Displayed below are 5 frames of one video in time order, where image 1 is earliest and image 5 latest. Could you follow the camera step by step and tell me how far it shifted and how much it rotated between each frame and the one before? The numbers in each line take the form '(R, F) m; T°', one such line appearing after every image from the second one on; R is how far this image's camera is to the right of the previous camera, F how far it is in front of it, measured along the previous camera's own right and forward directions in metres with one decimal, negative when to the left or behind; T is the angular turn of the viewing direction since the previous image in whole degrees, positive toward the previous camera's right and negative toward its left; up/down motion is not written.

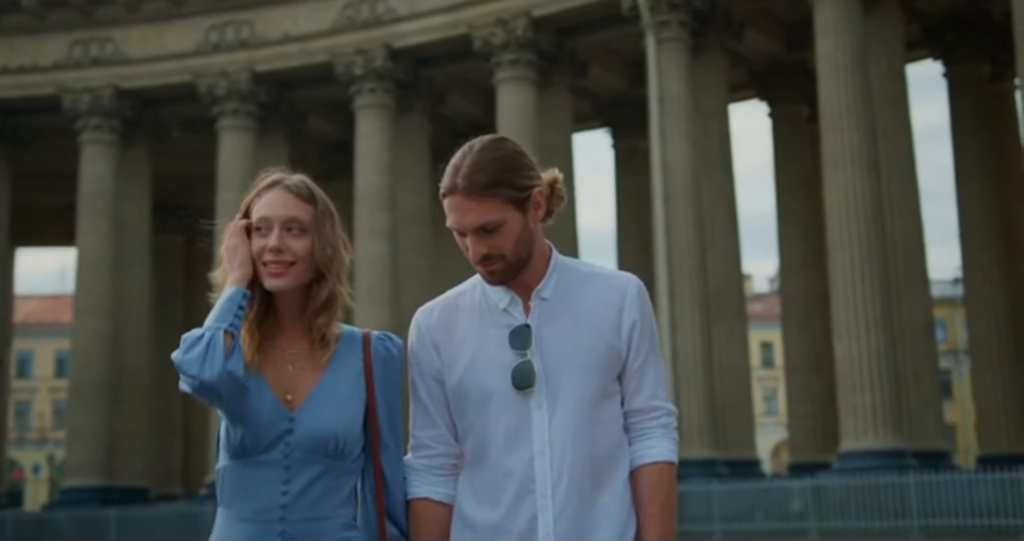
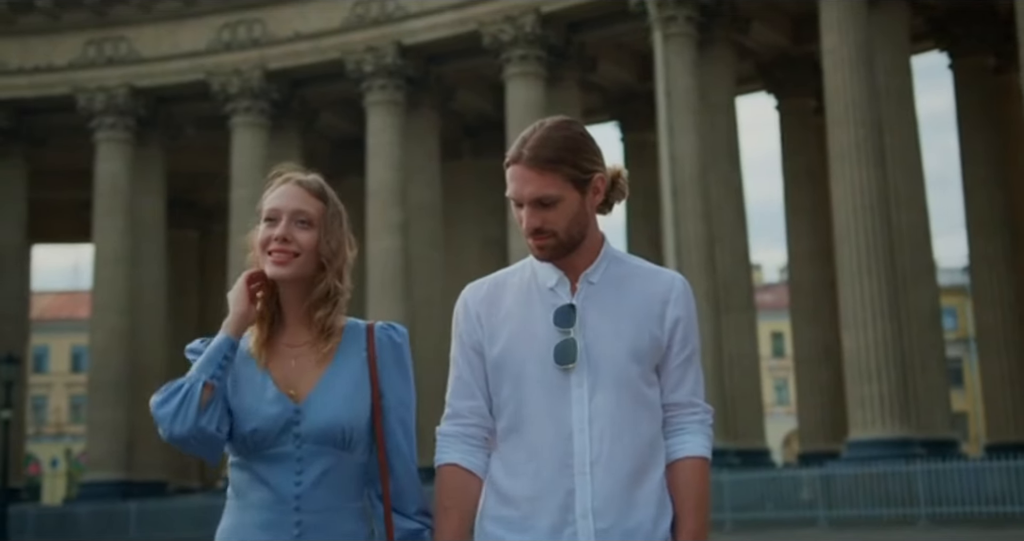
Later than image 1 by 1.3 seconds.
(0.0, -0.5) m; 0°
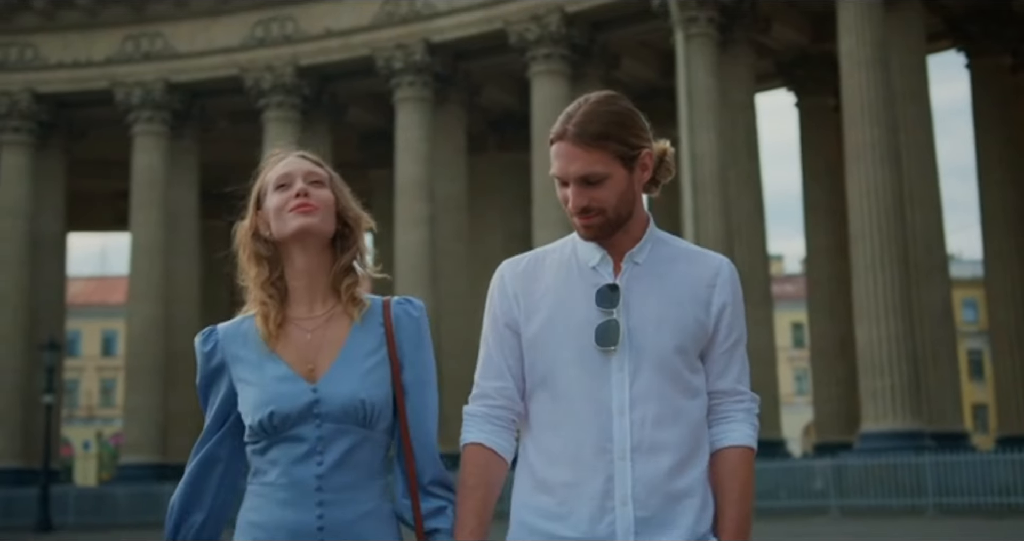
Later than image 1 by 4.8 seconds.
(0.0, -1.3) m; -1°
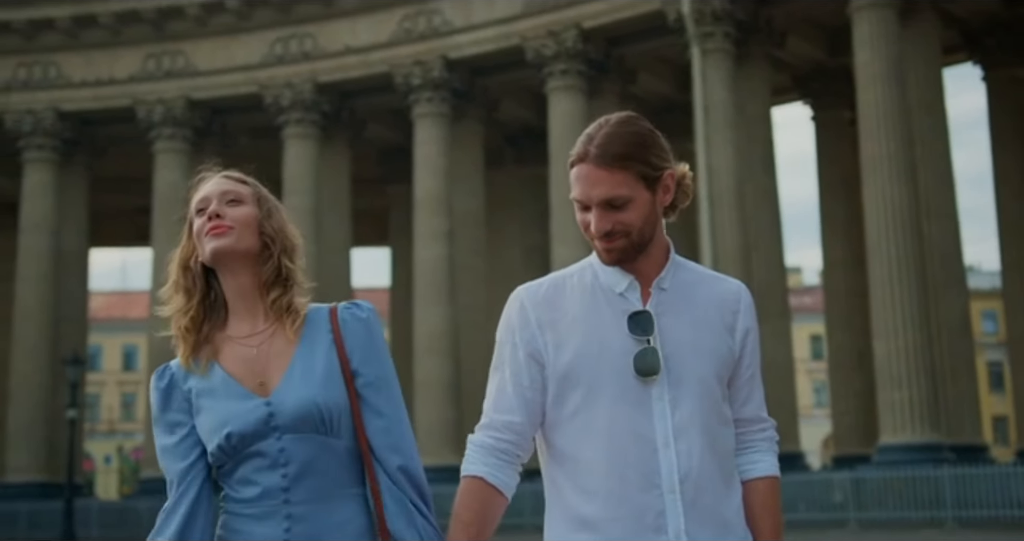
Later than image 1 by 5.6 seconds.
(0.0, -0.3) m; -1°
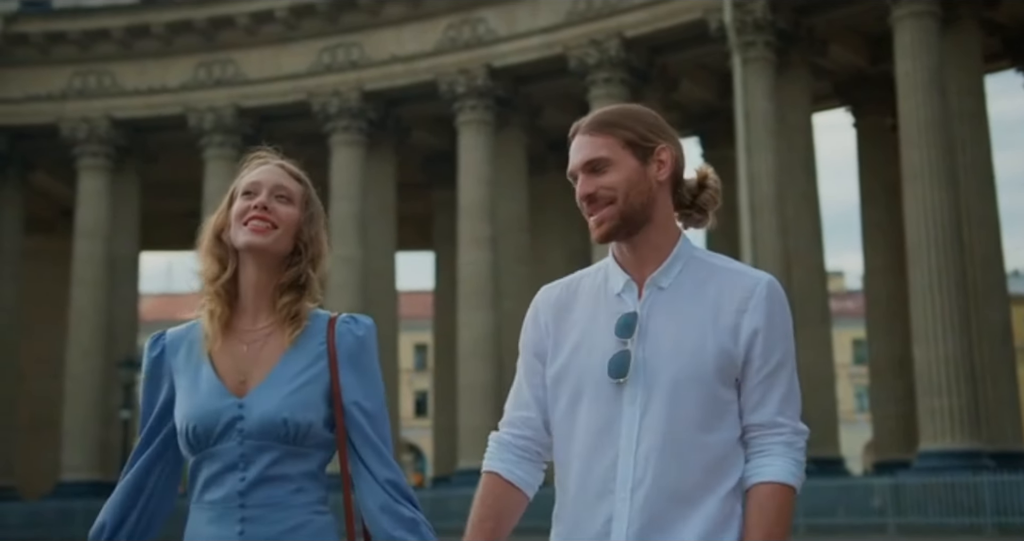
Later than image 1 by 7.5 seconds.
(0.0, -0.7) m; -2°
